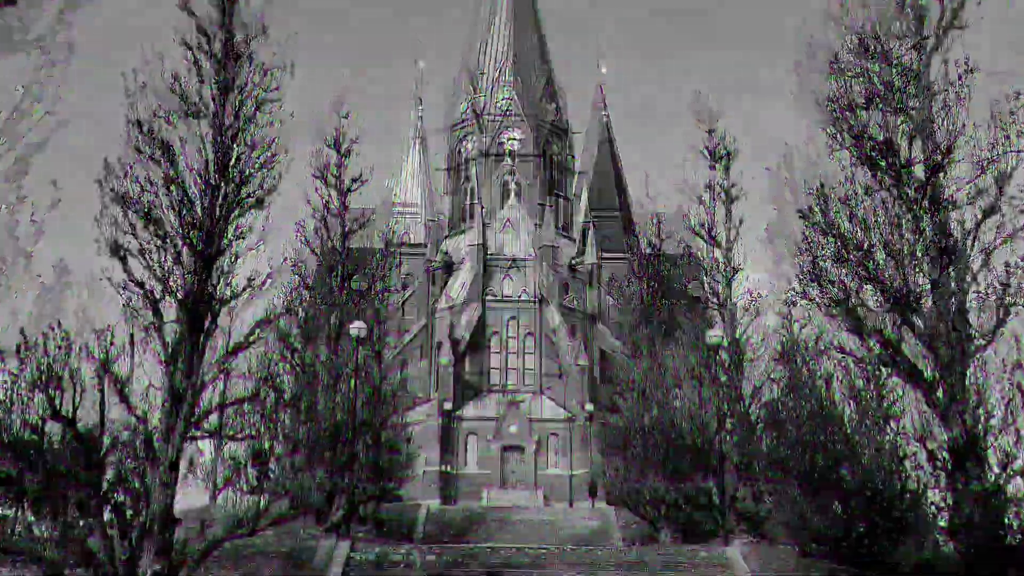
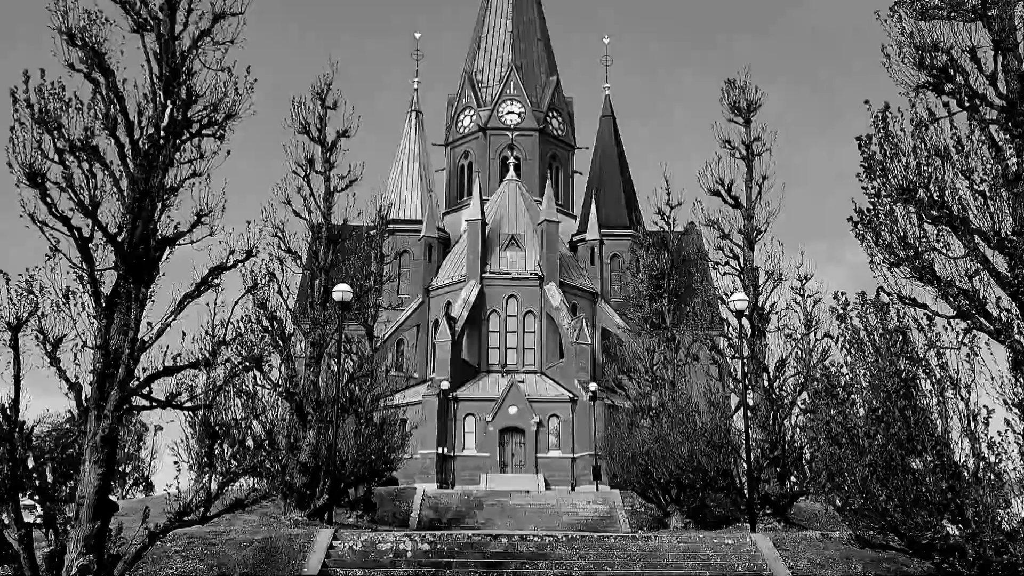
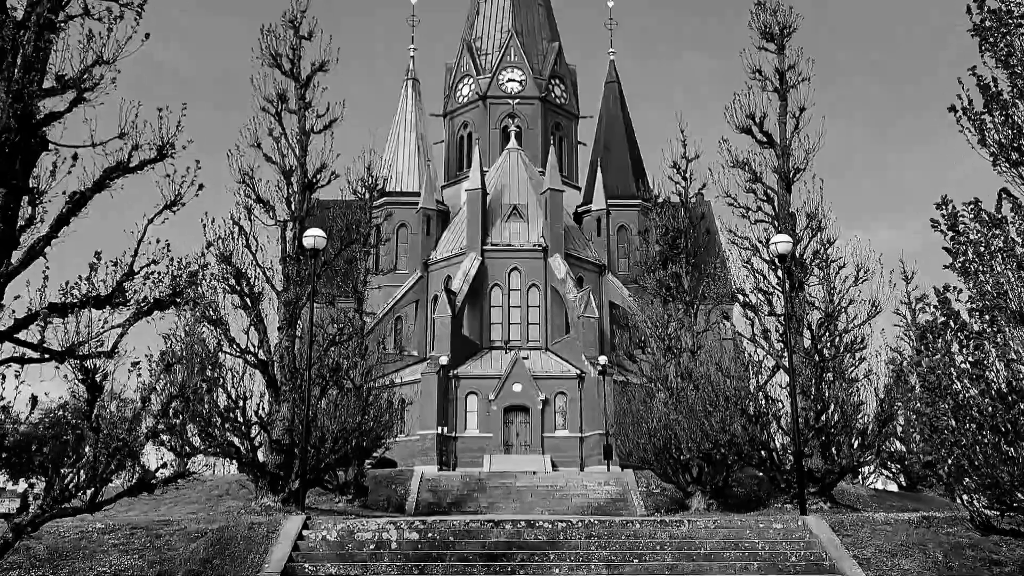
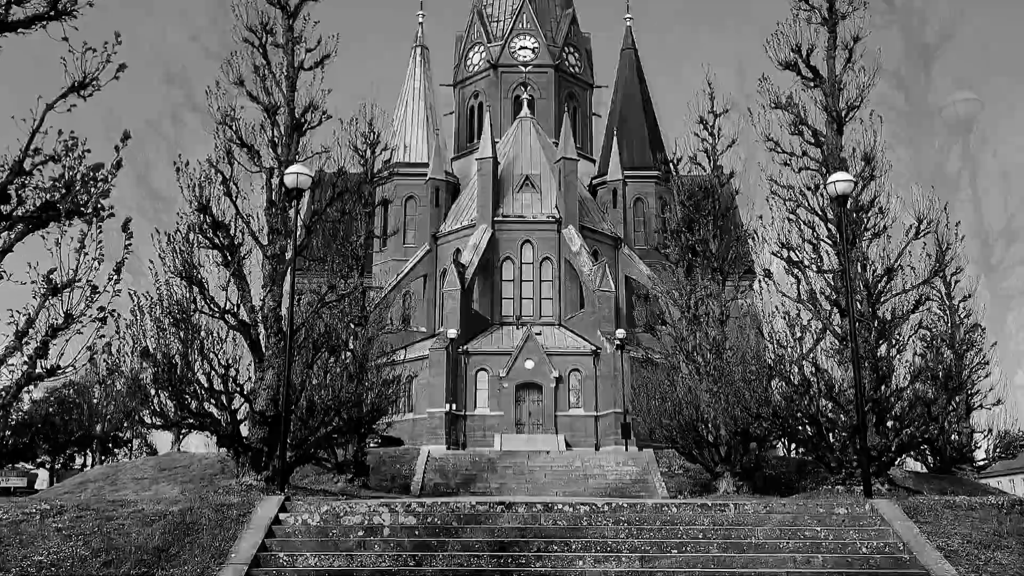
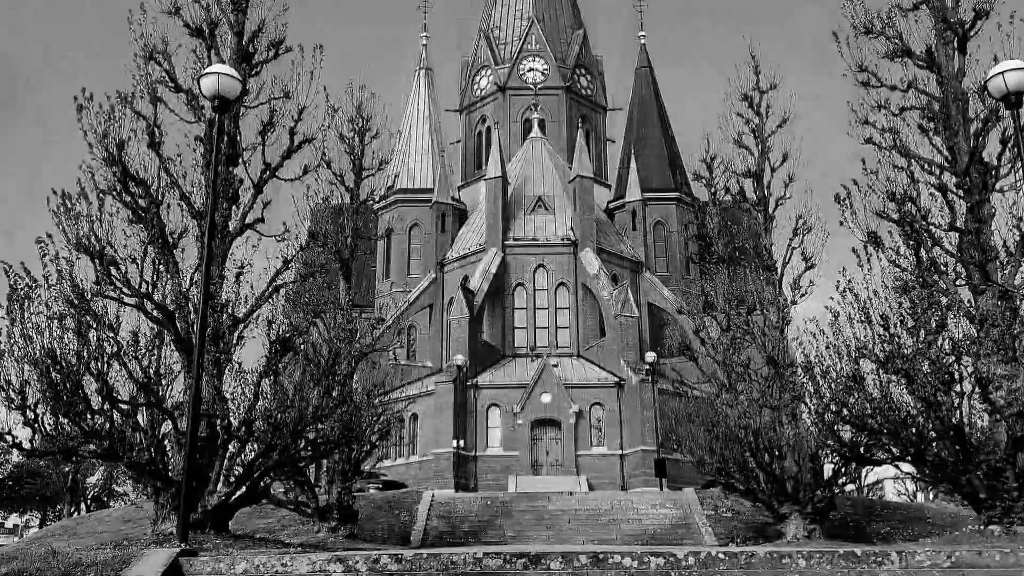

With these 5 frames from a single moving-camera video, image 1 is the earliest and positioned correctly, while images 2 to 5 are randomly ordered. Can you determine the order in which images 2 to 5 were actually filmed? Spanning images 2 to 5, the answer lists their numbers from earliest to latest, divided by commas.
2, 3, 4, 5
